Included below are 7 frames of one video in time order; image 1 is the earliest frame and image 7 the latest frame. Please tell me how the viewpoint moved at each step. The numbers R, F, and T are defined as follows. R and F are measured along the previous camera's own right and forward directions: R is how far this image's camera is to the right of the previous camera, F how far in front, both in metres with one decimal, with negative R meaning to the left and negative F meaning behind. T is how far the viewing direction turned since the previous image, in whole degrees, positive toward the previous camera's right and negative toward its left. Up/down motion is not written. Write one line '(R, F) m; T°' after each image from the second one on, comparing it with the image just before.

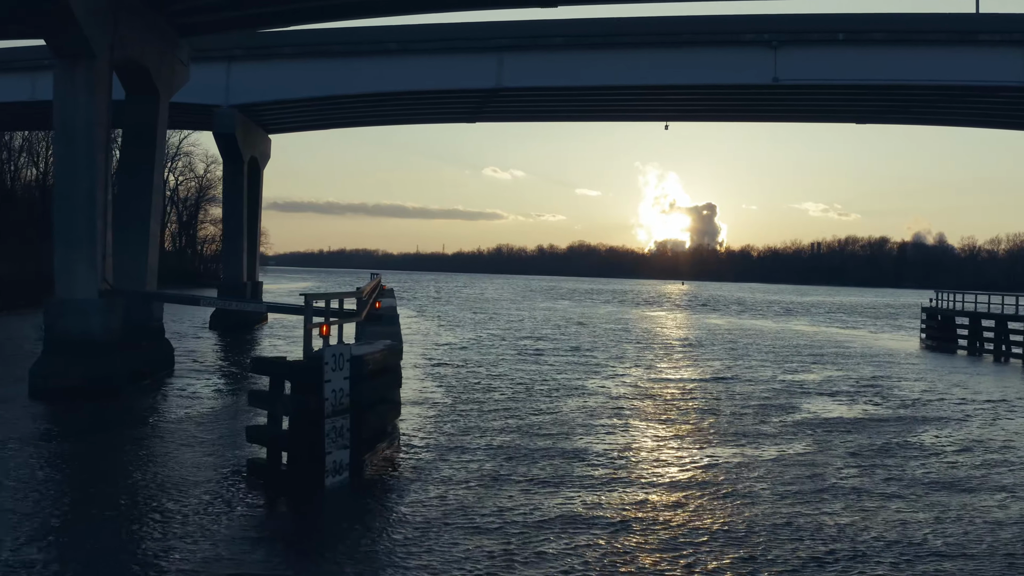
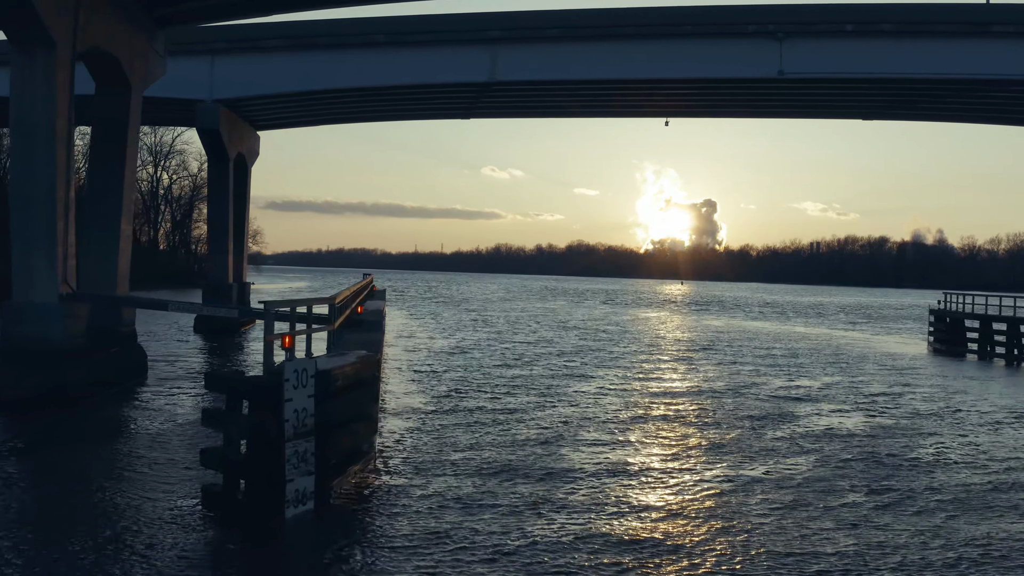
(+0.1, +1.1) m; 0°
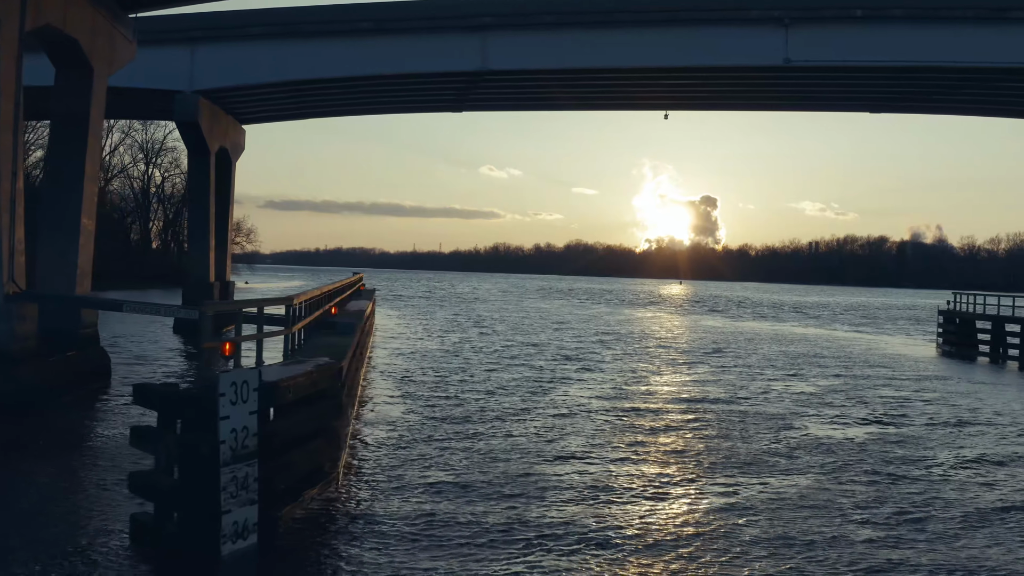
(+0.2, +1.3) m; 0°
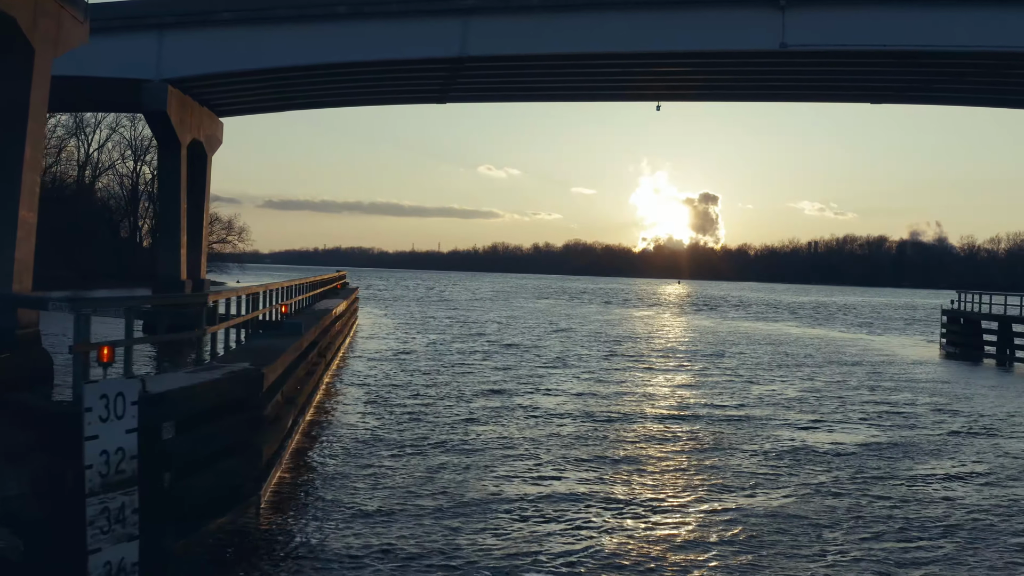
(+0.5, +1.3) m; 0°
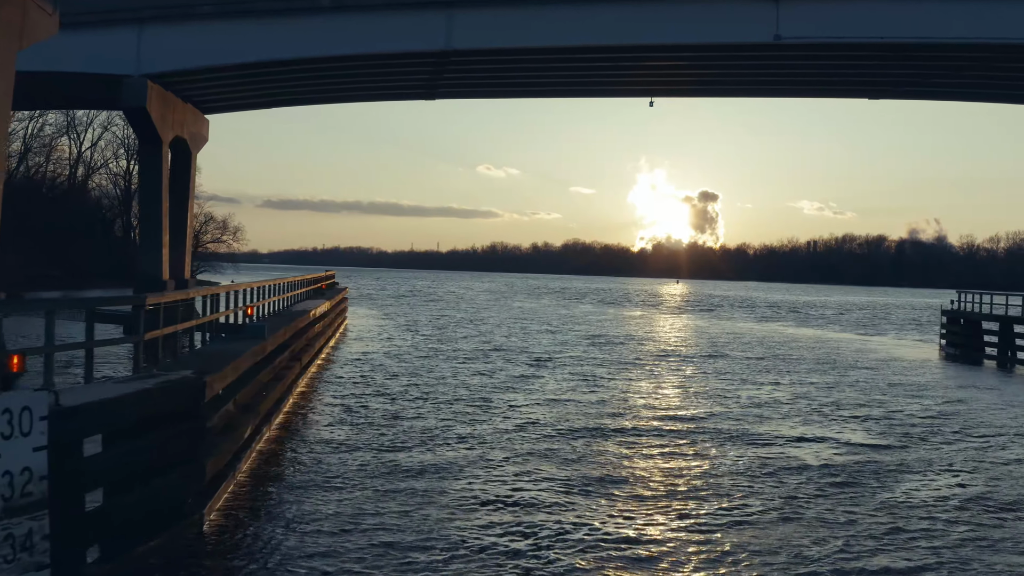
(+0.3, +0.7) m; 0°
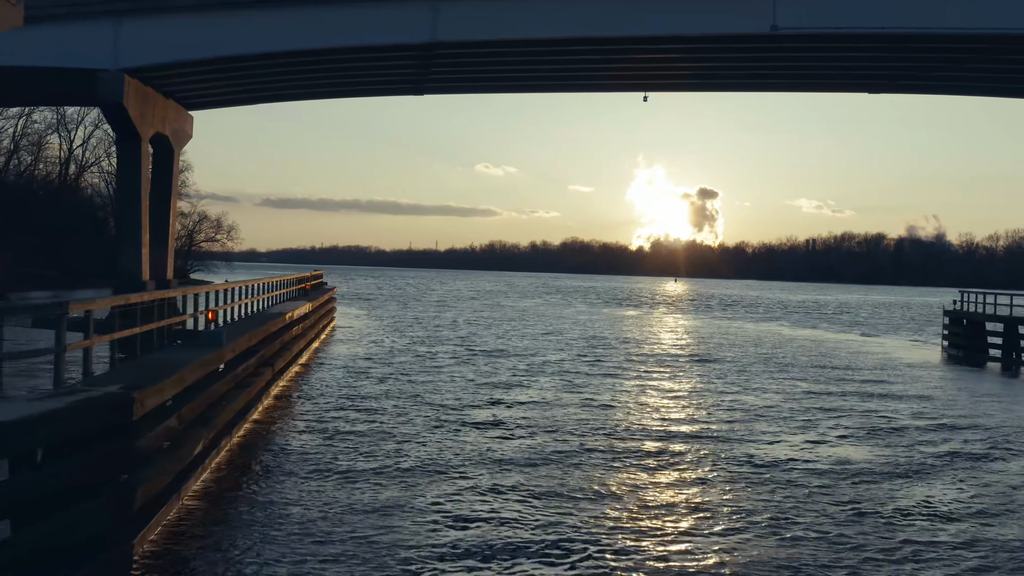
(+0.3, +0.8) m; 0°
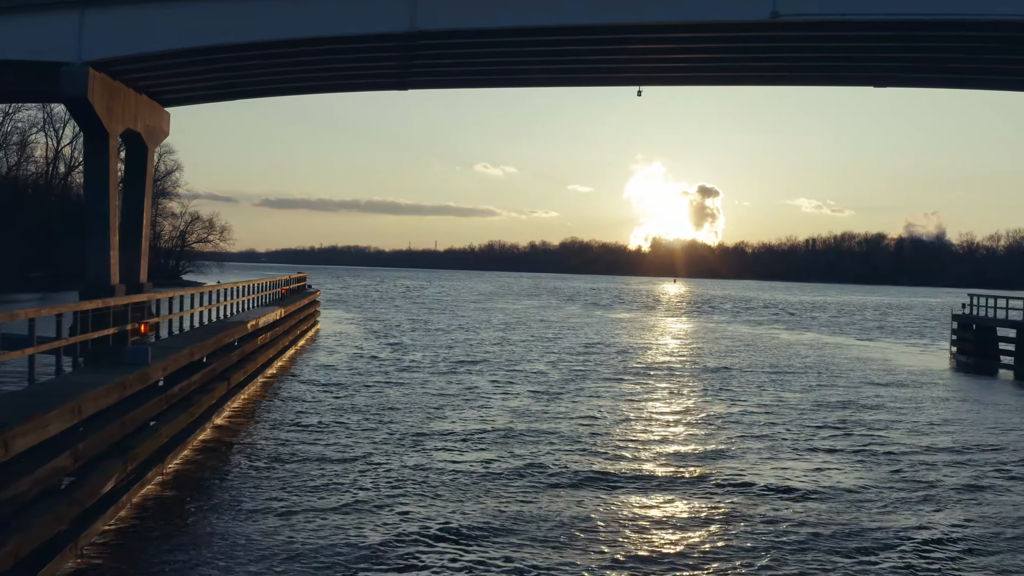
(+0.4, +1.3) m; 0°
